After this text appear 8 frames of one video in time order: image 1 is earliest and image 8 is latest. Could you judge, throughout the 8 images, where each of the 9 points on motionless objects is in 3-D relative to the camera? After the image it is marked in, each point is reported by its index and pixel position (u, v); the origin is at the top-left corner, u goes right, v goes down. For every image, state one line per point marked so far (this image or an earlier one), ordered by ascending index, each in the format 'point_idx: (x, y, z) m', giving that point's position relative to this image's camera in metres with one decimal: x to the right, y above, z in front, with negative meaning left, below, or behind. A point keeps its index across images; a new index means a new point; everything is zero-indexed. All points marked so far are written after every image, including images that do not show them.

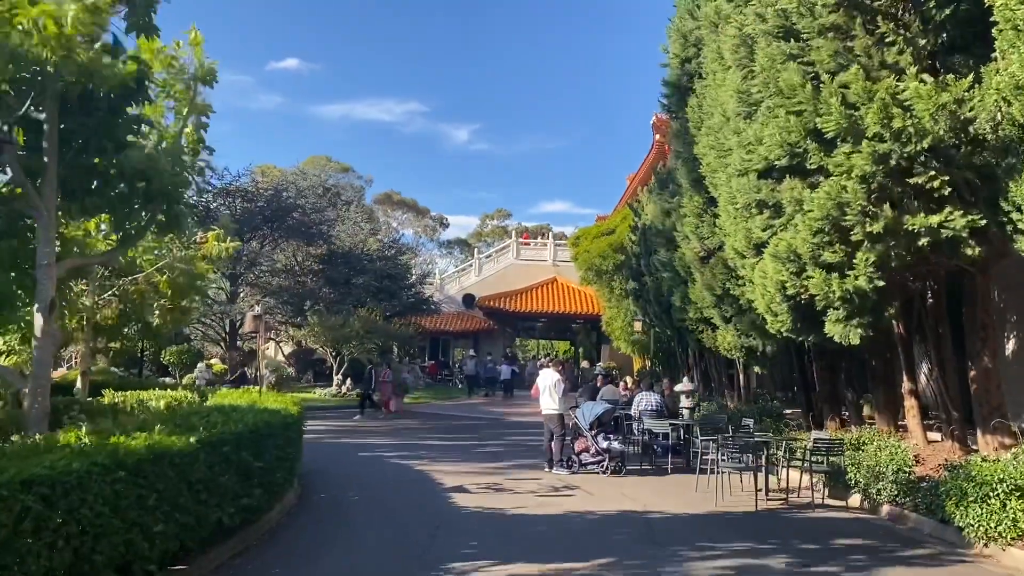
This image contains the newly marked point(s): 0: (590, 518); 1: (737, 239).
0: (+1.0, -2.9, +10.6) m
1: (+3.1, +0.7, +11.9) m
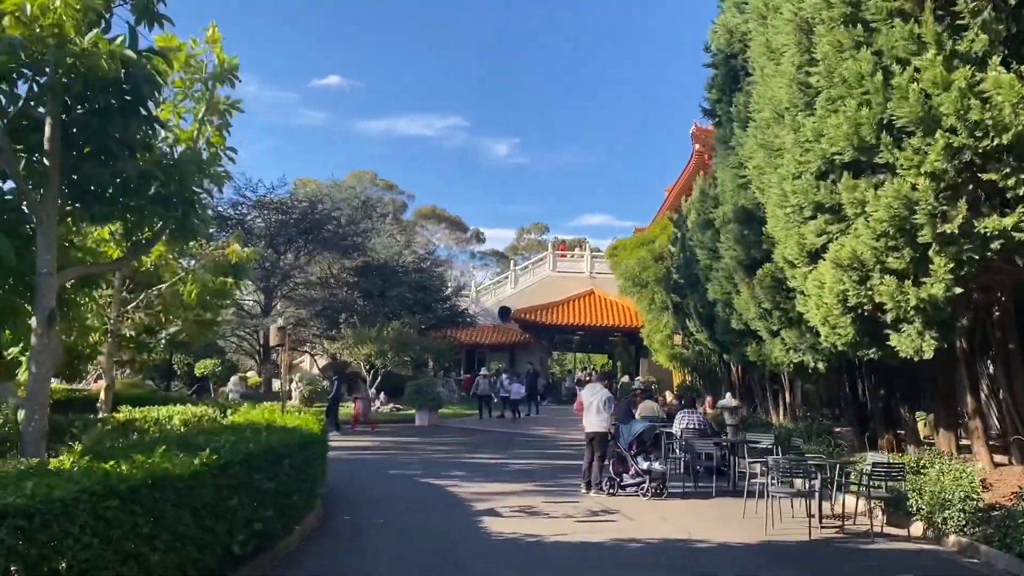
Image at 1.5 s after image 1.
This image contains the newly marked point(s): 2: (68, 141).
0: (+1.4, -3.0, +9.9) m
1: (+3.6, +0.5, +11.1) m
2: (-3.9, +1.3, +7.5) m
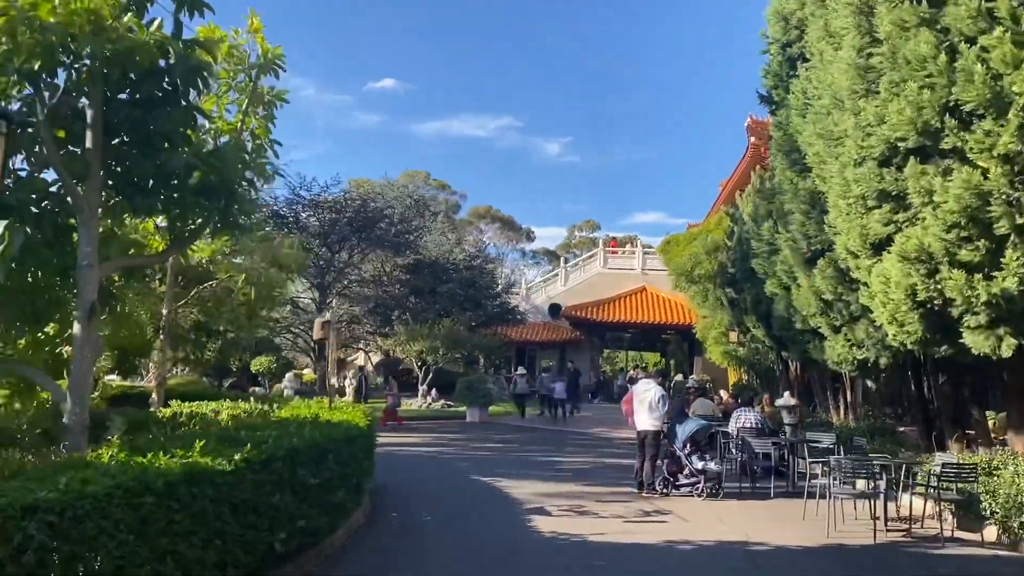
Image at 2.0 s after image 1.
0: (+1.9, -2.9, +9.5) m
1: (+4.2, +0.6, +10.6) m
2: (-3.5, +1.4, +7.4) m
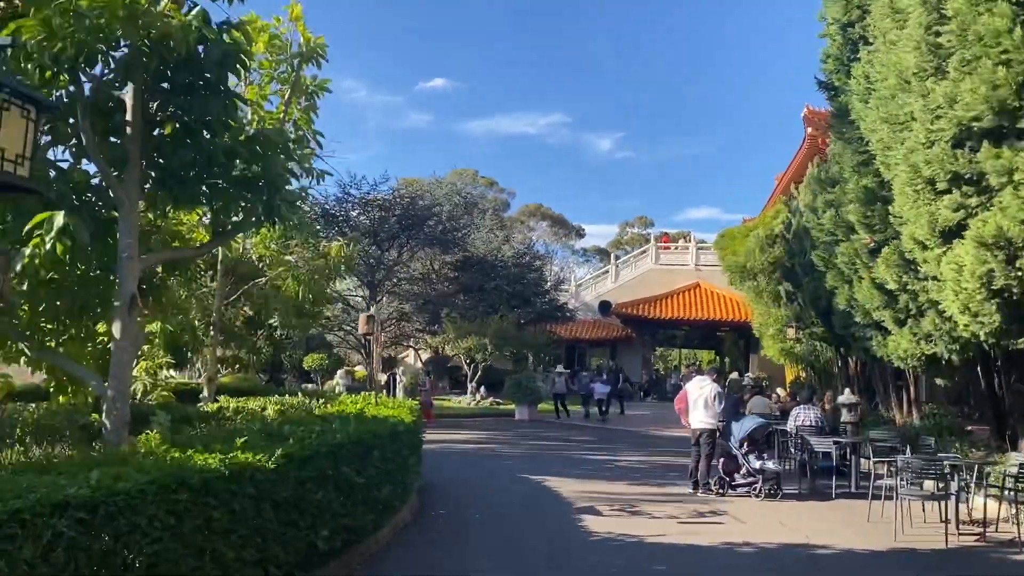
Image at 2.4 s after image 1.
0: (+2.5, -2.8, +9.1) m
1: (+4.8, +0.7, +10.0) m
2: (-3.1, +1.4, +7.3) m
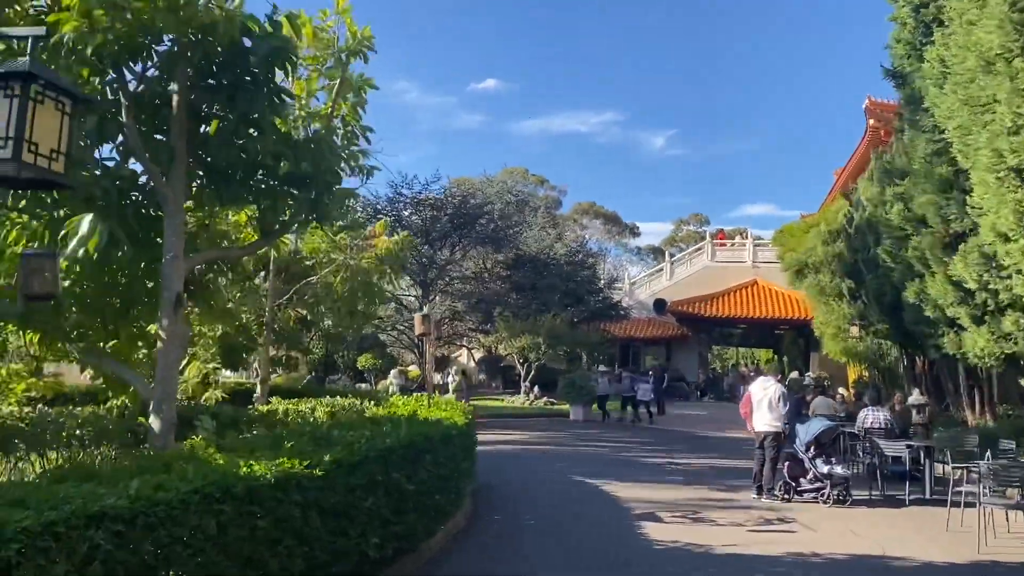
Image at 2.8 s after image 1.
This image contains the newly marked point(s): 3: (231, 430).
0: (+3.1, -2.8, +8.6) m
1: (+5.4, +0.8, +9.4) m
2: (-2.7, +1.4, +7.2) m
3: (-2.7, -1.4, +8.1) m
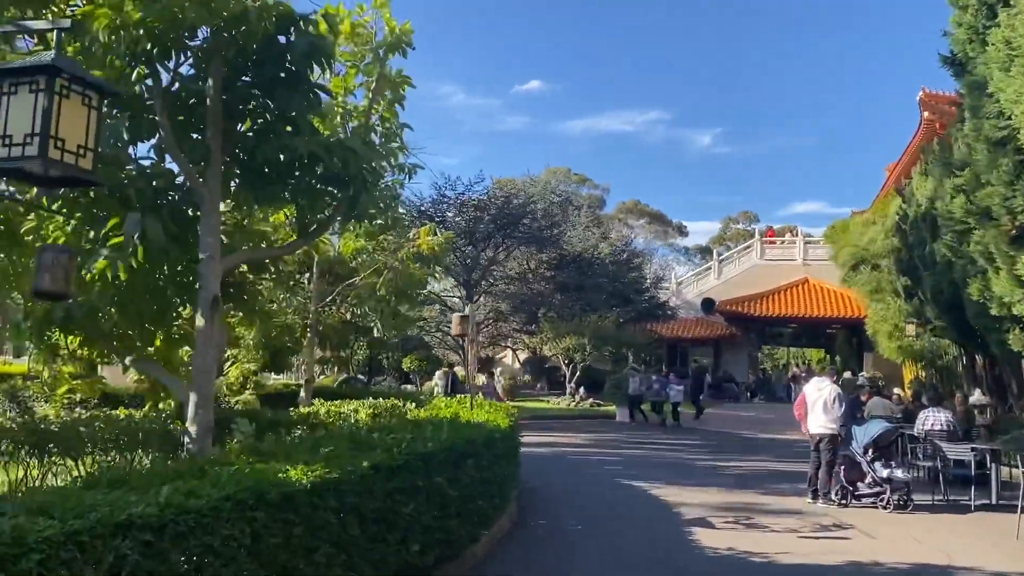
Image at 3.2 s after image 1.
0: (+3.5, -2.7, +8.2) m
1: (+5.8, +0.8, +8.8) m
2: (-2.3, +1.4, +7.1) m
3: (-2.3, -1.4, +8.0) m
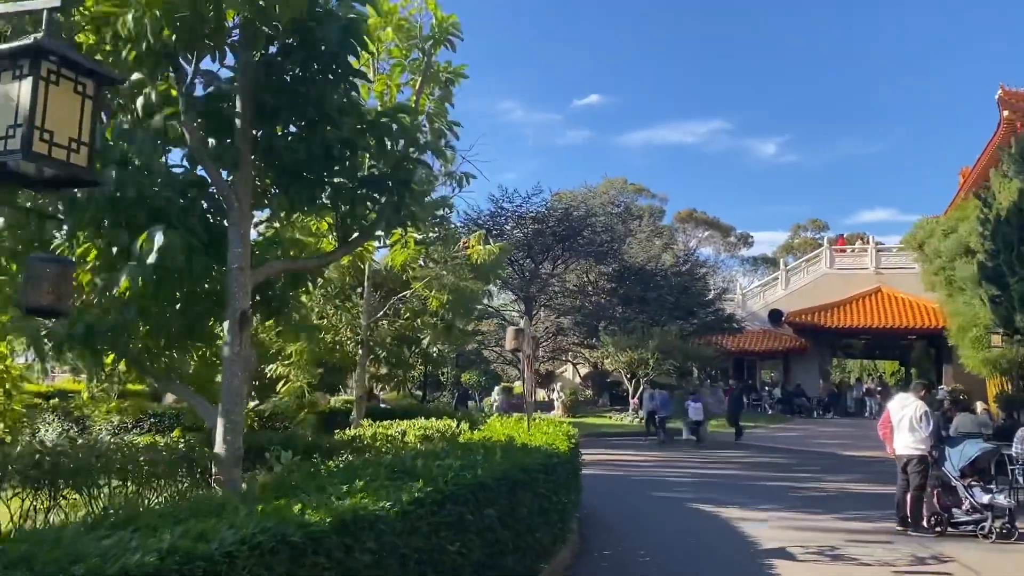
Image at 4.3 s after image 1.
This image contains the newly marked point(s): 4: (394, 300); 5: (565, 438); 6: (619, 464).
0: (+4.1, -2.8, +7.2) m
1: (+6.4, +0.8, +7.8) m
2: (-1.9, +1.3, +6.6) m
3: (-1.8, -1.5, +7.5) m
4: (-2.0, -0.2, +14.5) m
5: (+0.6, -1.6, +9.3) m
6: (+2.2, -3.7, +17.8) m
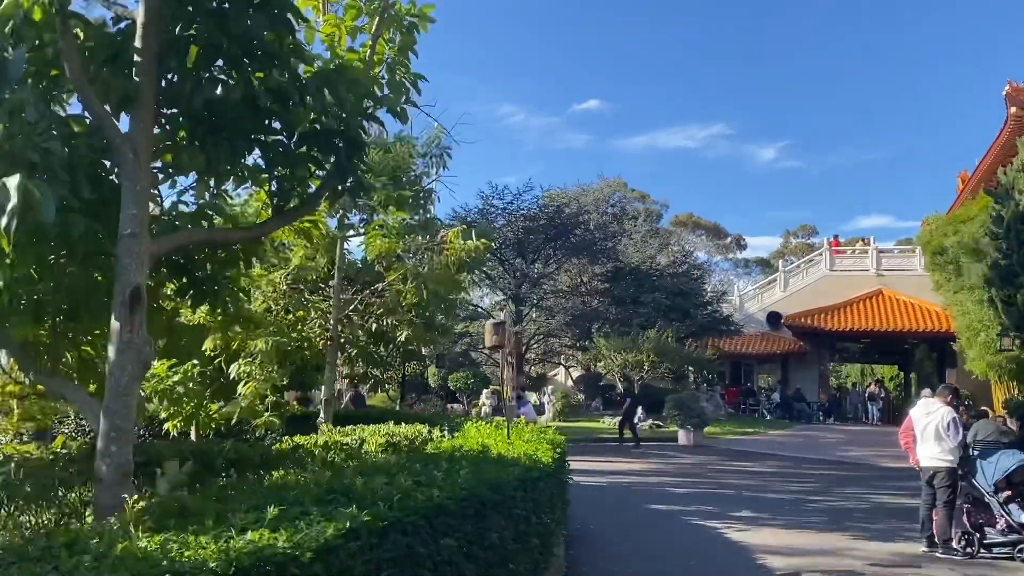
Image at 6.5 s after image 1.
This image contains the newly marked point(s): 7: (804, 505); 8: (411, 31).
0: (+3.8, -2.7, +6.0) m
1: (+6.2, +0.9, +6.6) m
2: (-2.1, +1.5, +5.4) m
3: (-2.0, -1.3, +6.3) m
4: (-2.2, -0.1, +13.3) m
5: (+0.4, -1.5, +8.1) m
6: (+1.9, -3.6, +16.7) m
7: (+4.5, -3.3, +13.1) m
8: (-0.8, +2.0, +6.8) m
